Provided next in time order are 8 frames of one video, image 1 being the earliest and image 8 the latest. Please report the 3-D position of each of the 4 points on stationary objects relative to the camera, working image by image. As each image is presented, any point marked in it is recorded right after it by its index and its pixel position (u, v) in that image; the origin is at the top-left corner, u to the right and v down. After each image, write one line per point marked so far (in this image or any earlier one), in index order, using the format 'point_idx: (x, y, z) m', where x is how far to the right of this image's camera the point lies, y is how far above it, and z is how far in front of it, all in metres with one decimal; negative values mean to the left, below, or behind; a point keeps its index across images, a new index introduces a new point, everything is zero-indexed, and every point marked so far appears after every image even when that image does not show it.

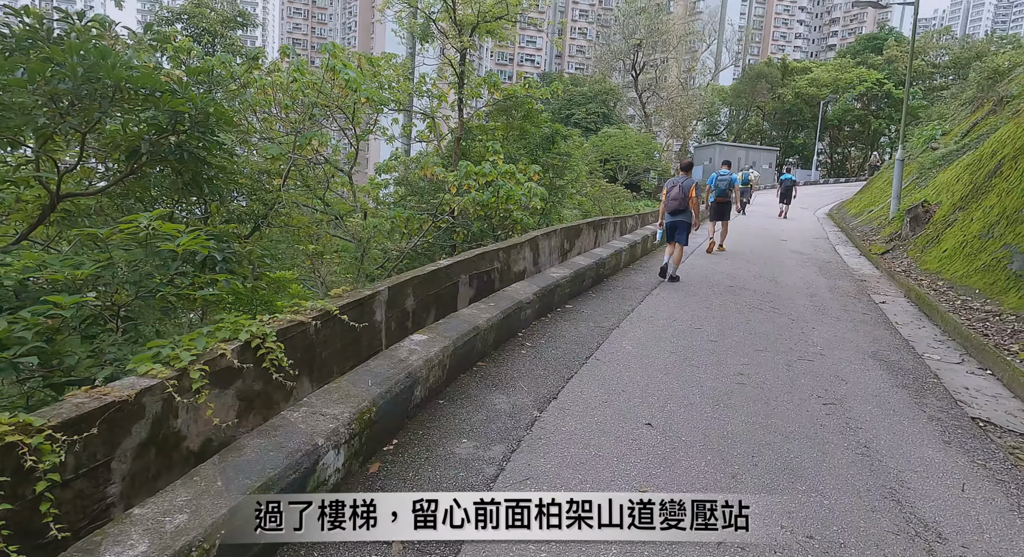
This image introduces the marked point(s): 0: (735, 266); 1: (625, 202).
0: (+3.2, +0.2, +9.5) m
1: (+3.1, +2.1, +18.1) m
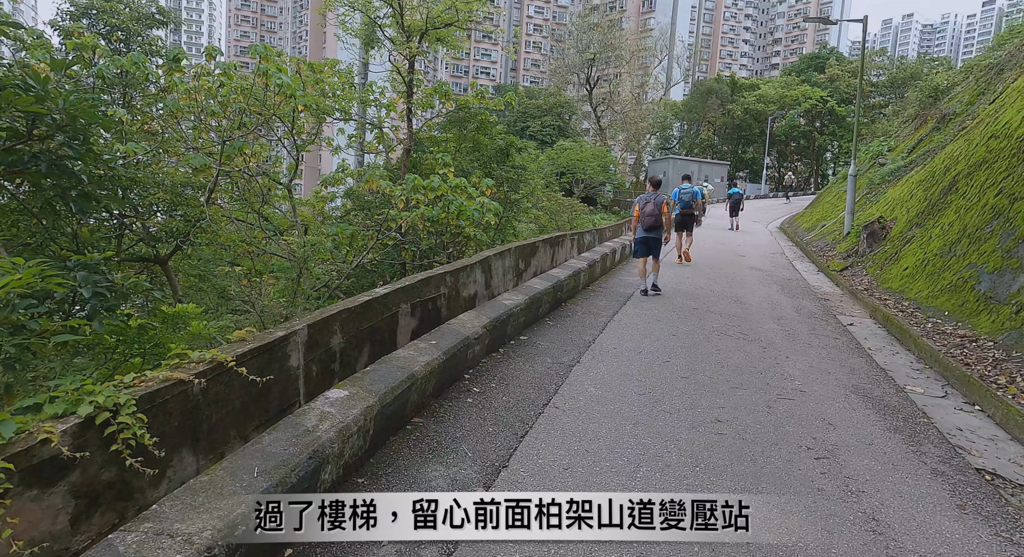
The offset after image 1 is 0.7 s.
0: (+2.5, -0.1, +9.1) m
1: (+1.8, +1.7, +17.7) m
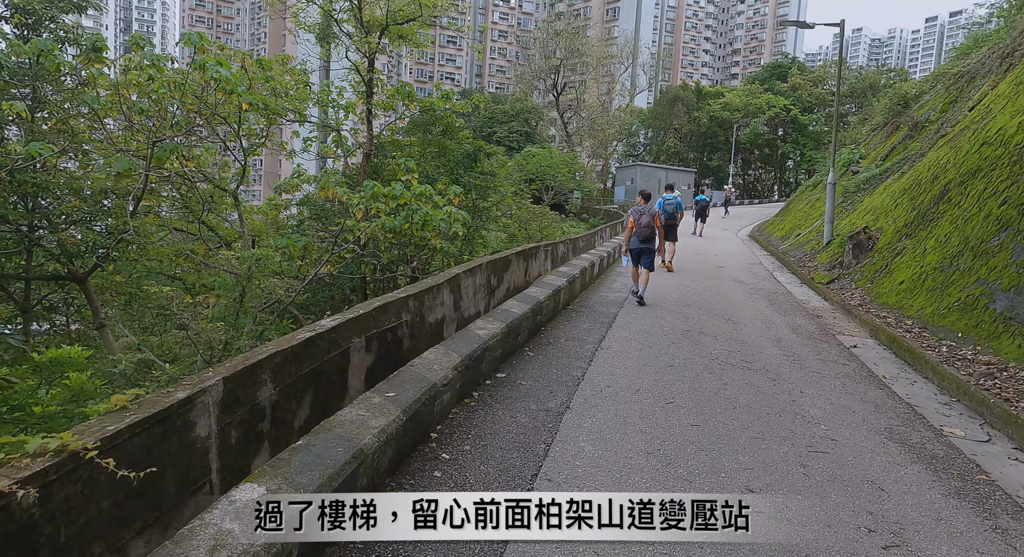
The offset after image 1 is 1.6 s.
0: (+2.1, -0.3, +8.5) m
1: (+1.0, +1.4, +17.1) m
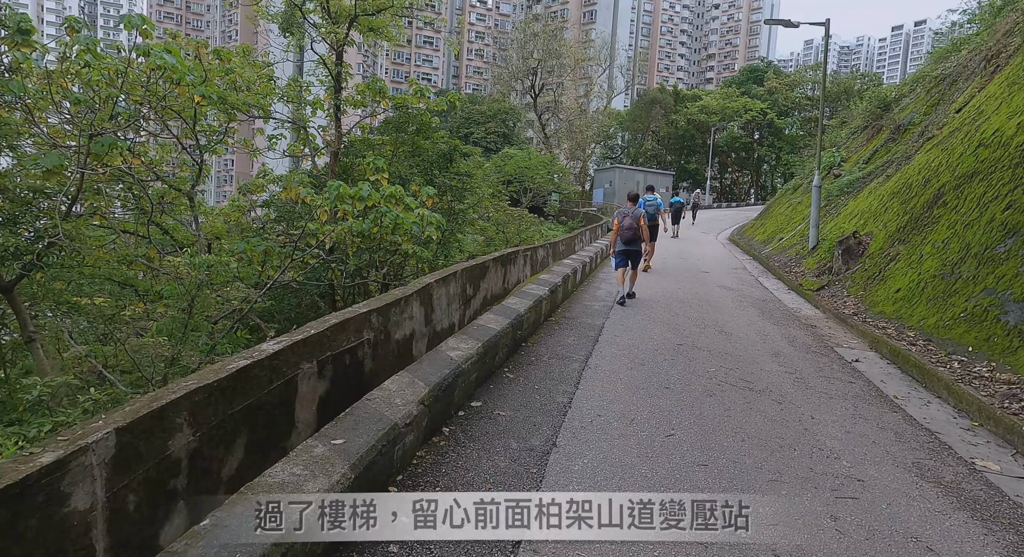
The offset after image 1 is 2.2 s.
0: (+1.9, -0.3, +8.0) m
1: (+0.4, +1.3, +16.6) m
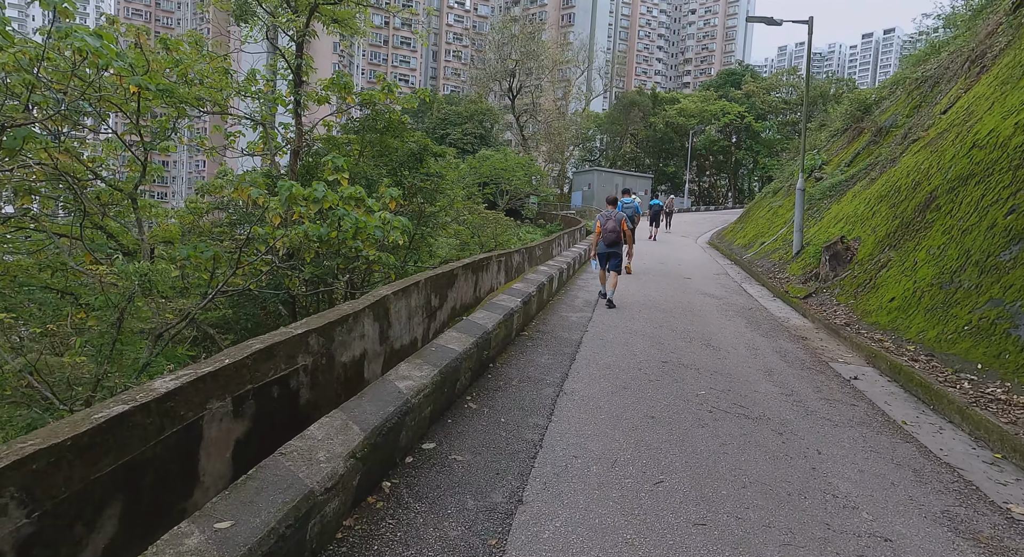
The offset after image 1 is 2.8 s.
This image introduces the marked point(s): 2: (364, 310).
0: (+1.5, -0.4, +7.5) m
1: (-0.1, +1.1, +16.0) m
2: (-1.0, -0.2, +4.3) m
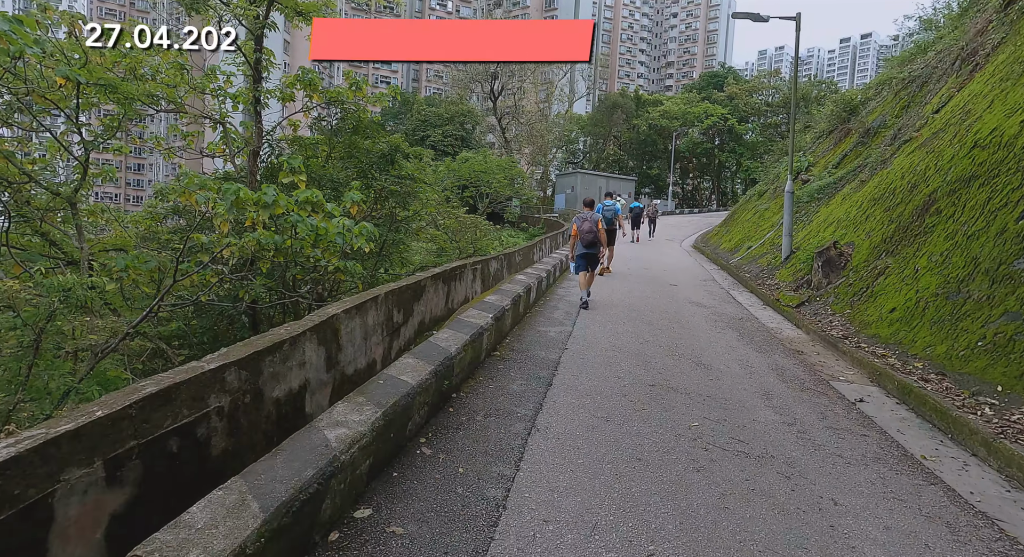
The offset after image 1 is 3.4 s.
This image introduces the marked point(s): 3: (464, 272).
0: (+1.3, -0.5, +7.0) m
1: (-0.6, +1.0, +15.4) m
2: (-1.1, -0.3, +3.7) m
3: (-0.6, +0.1, +8.1) m
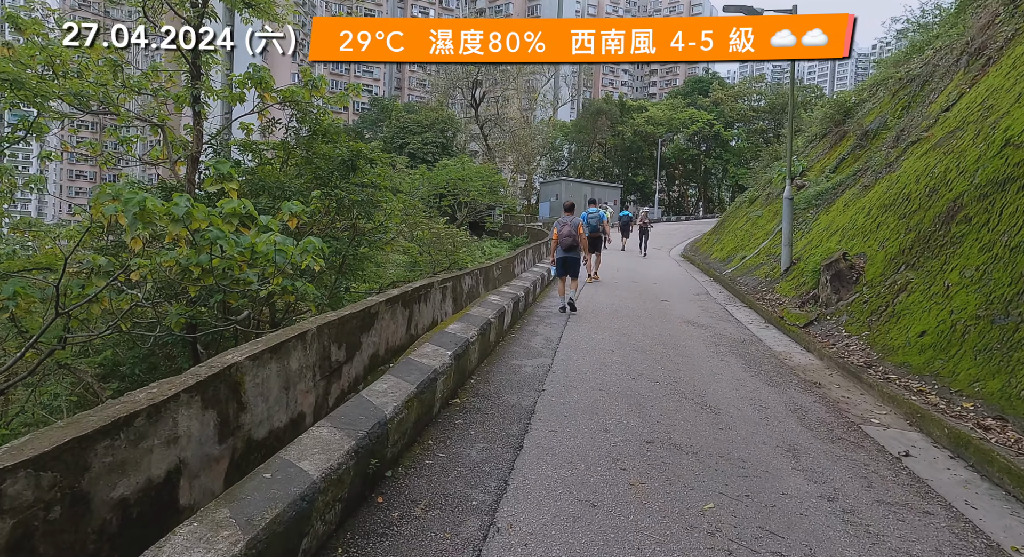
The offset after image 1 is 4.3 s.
0: (+1.0, -0.7, +6.0) m
1: (-1.1, +0.7, +14.4) m
2: (-1.3, -0.5, +2.7) m
3: (-0.9, -0.1, +7.1) m
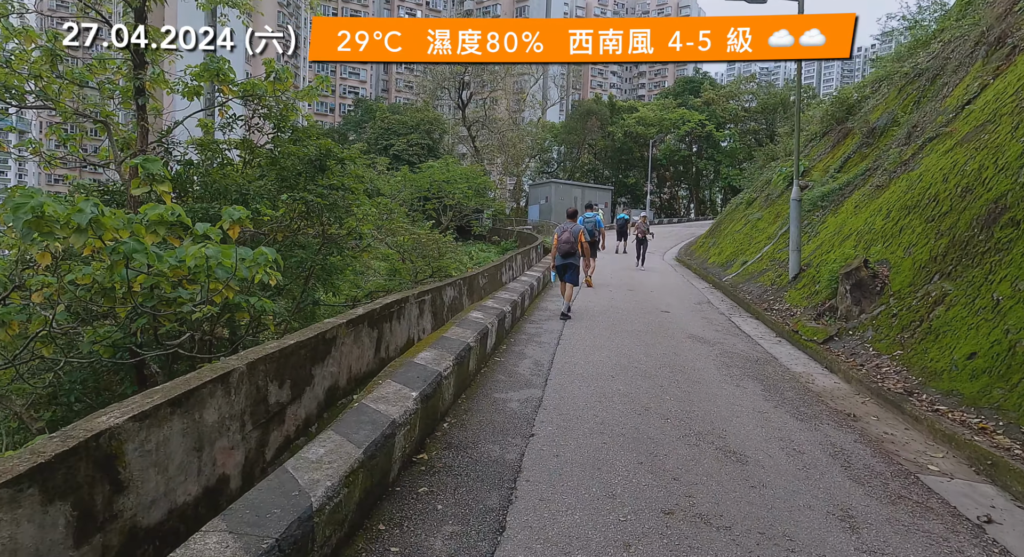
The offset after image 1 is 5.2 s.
0: (+0.9, -0.8, +5.2) m
1: (-1.3, +0.5, +13.6) m
2: (-1.4, -0.6, +1.8) m
3: (-1.0, -0.3, +6.3) m
